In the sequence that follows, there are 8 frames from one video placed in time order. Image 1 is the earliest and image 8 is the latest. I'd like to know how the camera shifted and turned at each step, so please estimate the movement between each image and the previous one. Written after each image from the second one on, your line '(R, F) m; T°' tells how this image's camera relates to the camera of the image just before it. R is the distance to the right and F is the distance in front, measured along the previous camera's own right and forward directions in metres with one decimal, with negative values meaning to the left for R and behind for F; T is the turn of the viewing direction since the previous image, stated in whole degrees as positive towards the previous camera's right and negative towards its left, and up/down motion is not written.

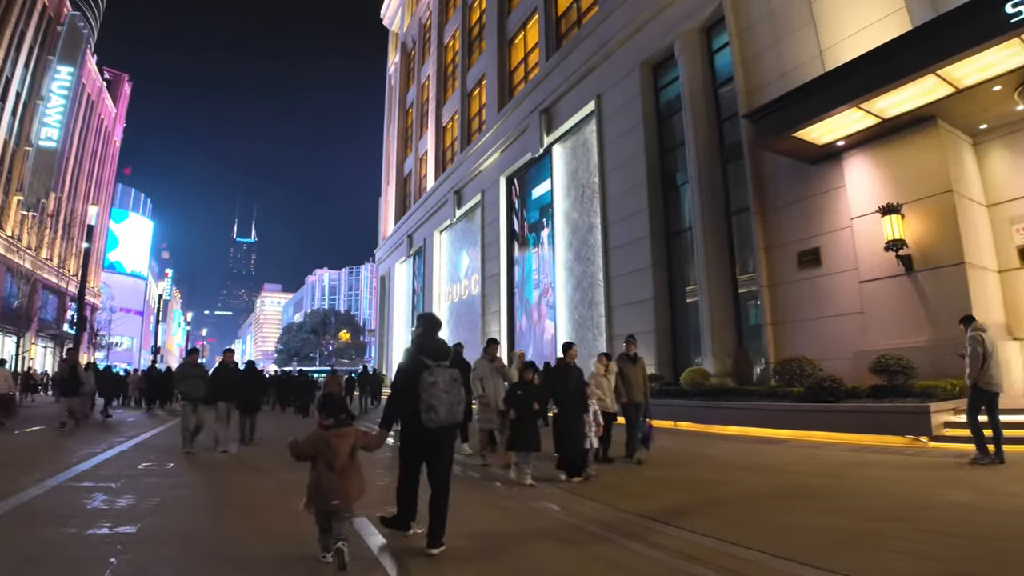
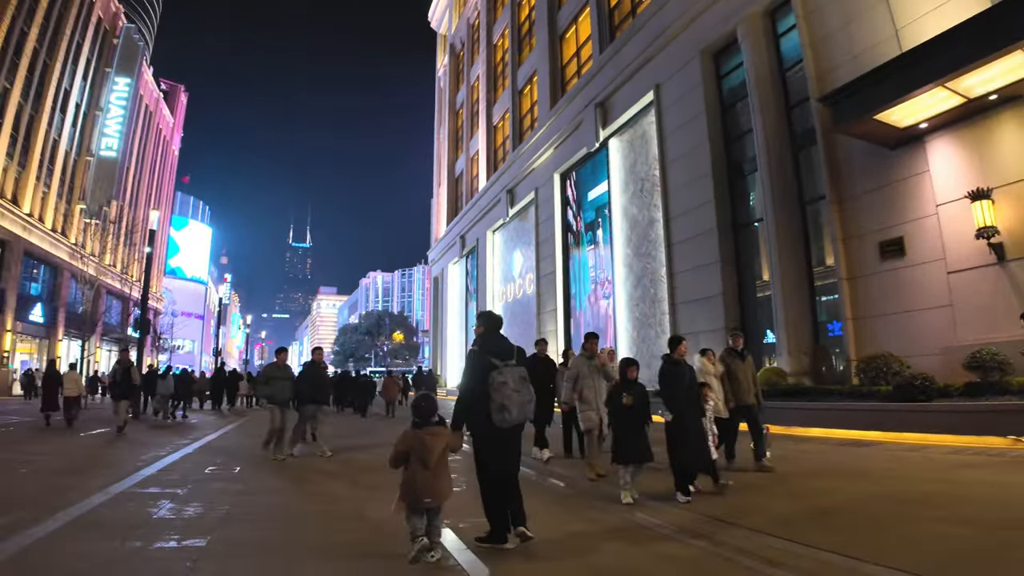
(-0.3, +0.5) m; -5°
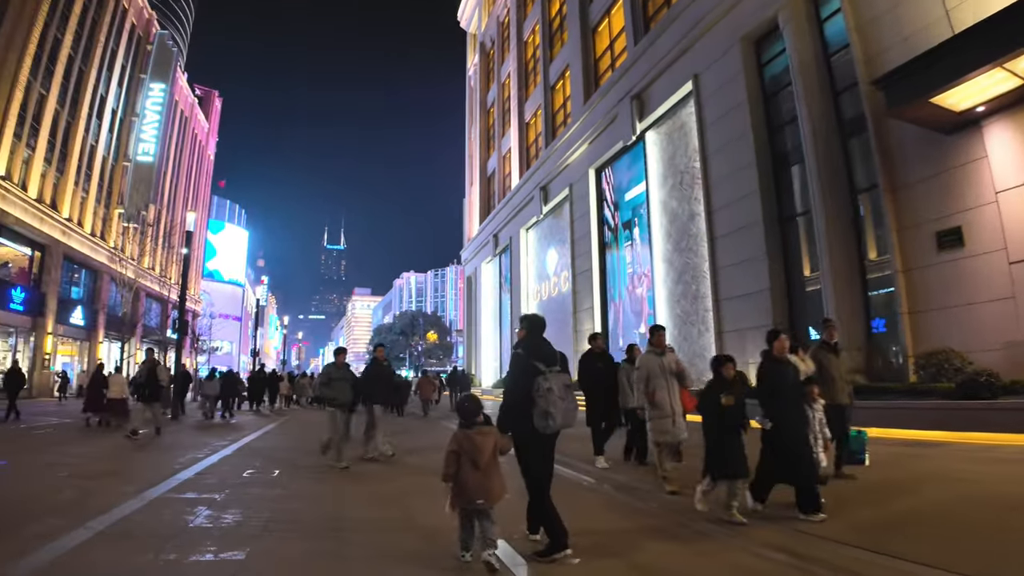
(-0.2, +0.3) m; -3°
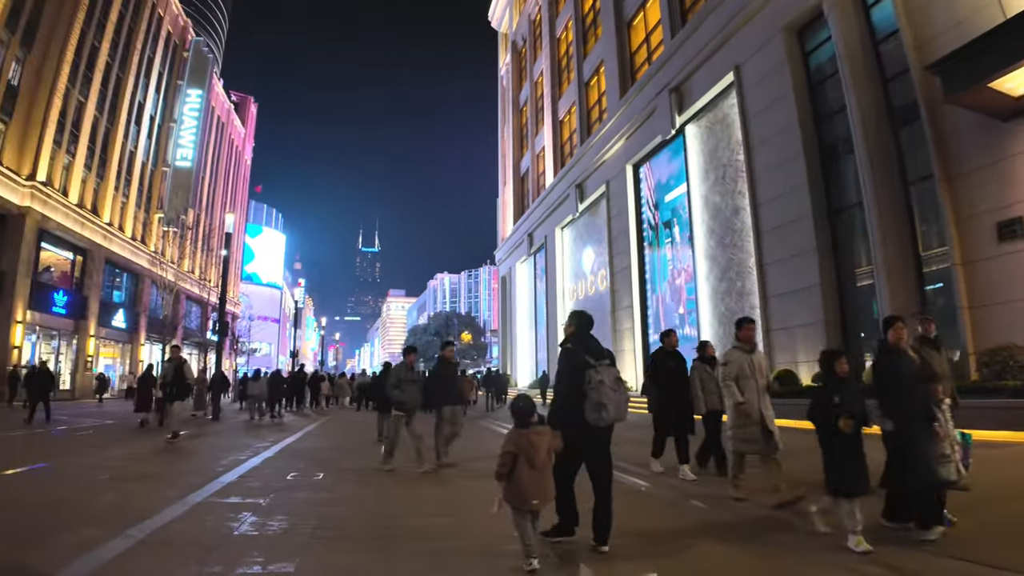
(-0.2, +0.3) m; -3°
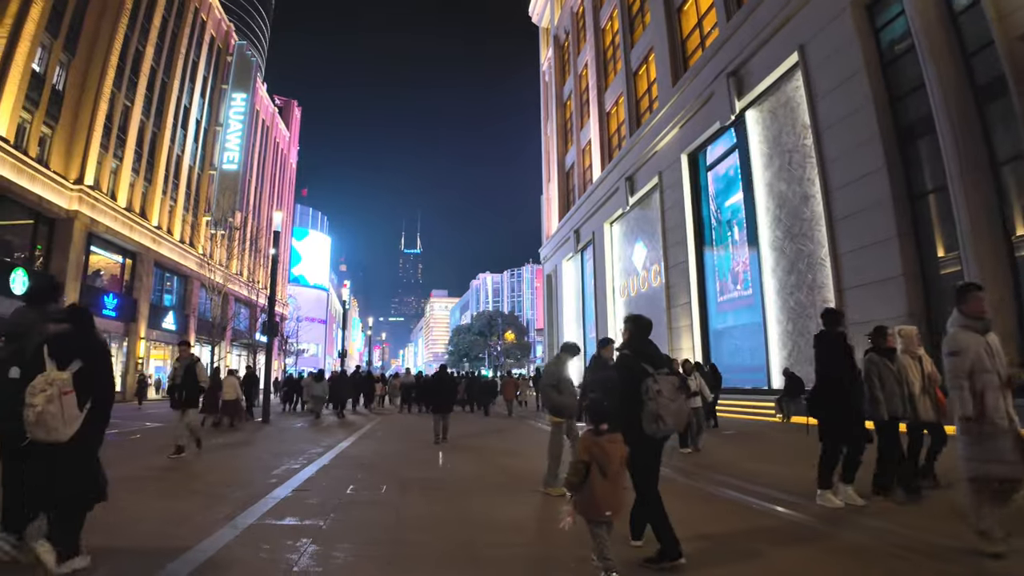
(-0.4, +0.7) m; -4°
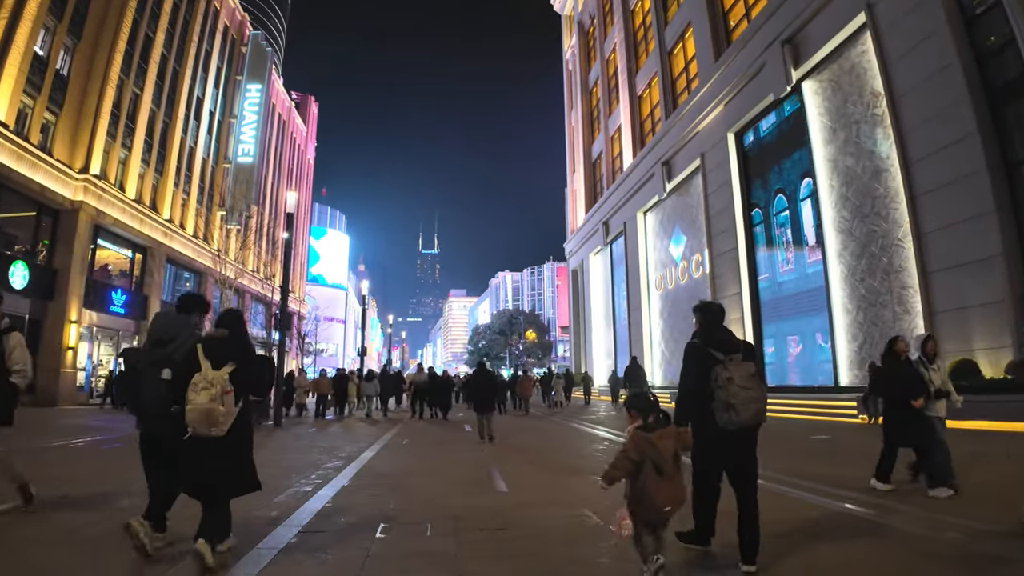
(-0.5, +1.5) m; -2°
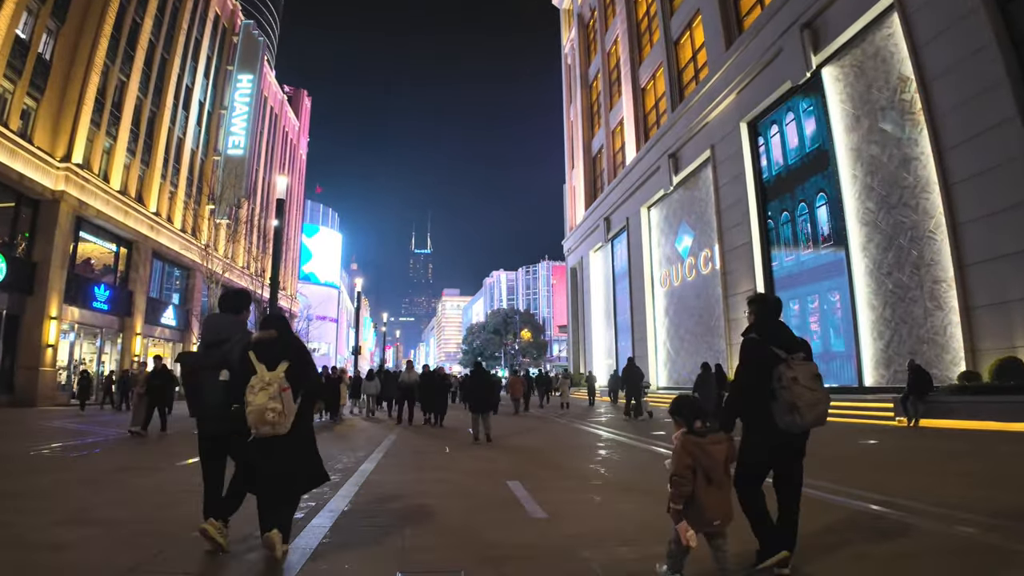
(-0.4, +0.9) m; +1°
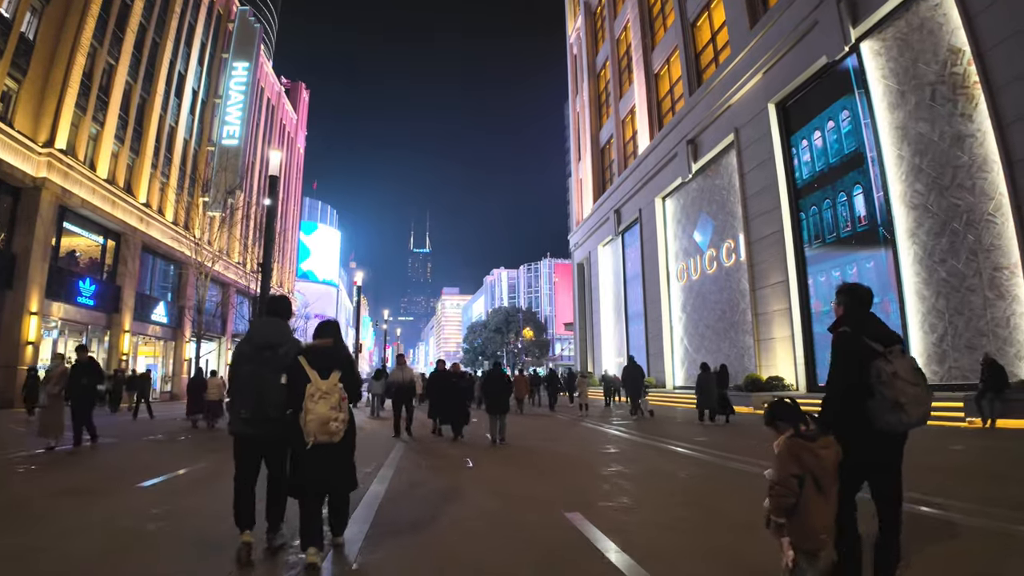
(-0.4, +1.2) m; 0°
